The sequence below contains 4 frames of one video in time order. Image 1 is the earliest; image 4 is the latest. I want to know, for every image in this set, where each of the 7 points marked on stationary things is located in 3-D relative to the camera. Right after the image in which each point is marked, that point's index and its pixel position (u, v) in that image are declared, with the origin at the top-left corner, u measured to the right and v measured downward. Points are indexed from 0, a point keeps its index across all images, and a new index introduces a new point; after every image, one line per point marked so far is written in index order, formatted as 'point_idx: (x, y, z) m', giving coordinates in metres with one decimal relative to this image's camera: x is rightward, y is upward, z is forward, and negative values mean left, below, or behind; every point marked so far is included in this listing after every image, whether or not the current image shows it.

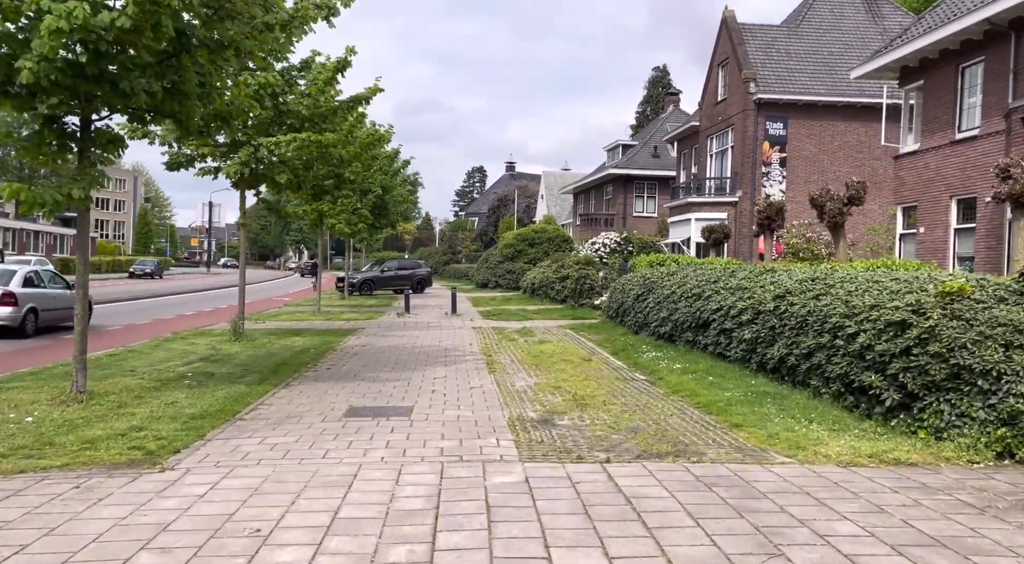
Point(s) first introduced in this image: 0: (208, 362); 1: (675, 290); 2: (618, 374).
0: (-4.5, -1.2, +10.7) m
1: (+2.9, -0.1, +12.6) m
2: (+1.5, -1.3, +10.1) m
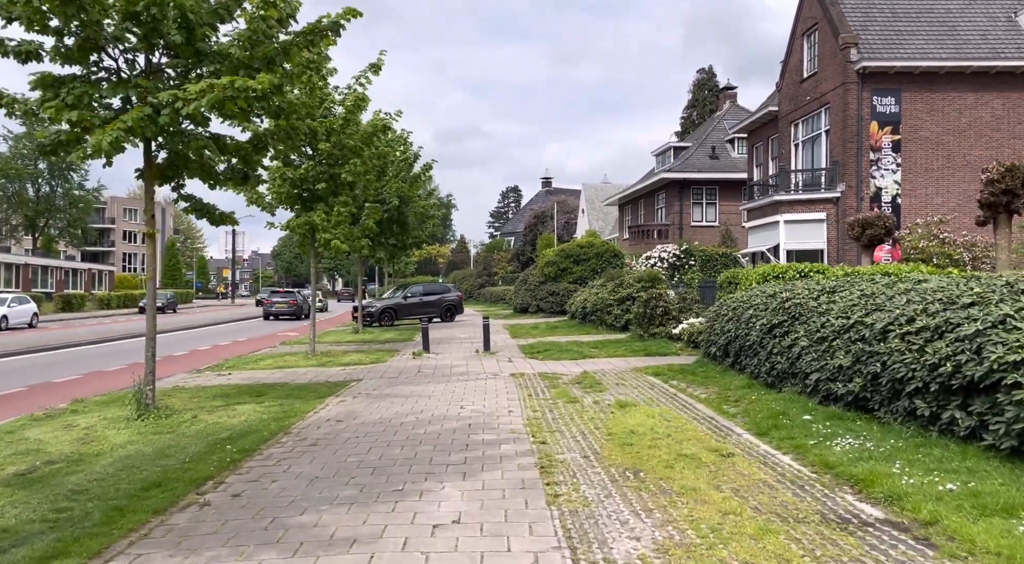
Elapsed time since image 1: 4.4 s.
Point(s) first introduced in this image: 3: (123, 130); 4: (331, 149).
0: (-3.9, -1.6, +5.8) m
1: (+3.5, -0.4, +7.3) m
2: (+2.1, -1.5, +4.8) m
3: (-4.3, +1.7, +7.9) m
4: (-4.0, +3.0, +16.1) m
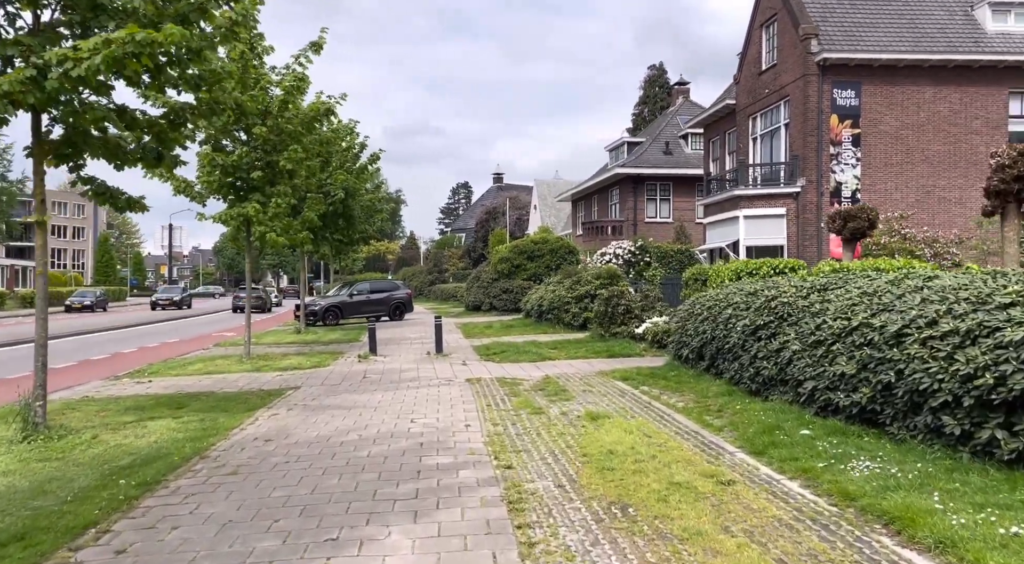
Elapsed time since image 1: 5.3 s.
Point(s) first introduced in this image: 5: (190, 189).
0: (-4.2, -1.6, +4.4) m
1: (+3.2, -0.3, +6.5) m
2: (+1.9, -1.5, +3.9) m
3: (-4.7, +1.7, +6.5) m
4: (-5.0, +3.0, +14.7) m
5: (-7.0, +2.0, +15.6) m
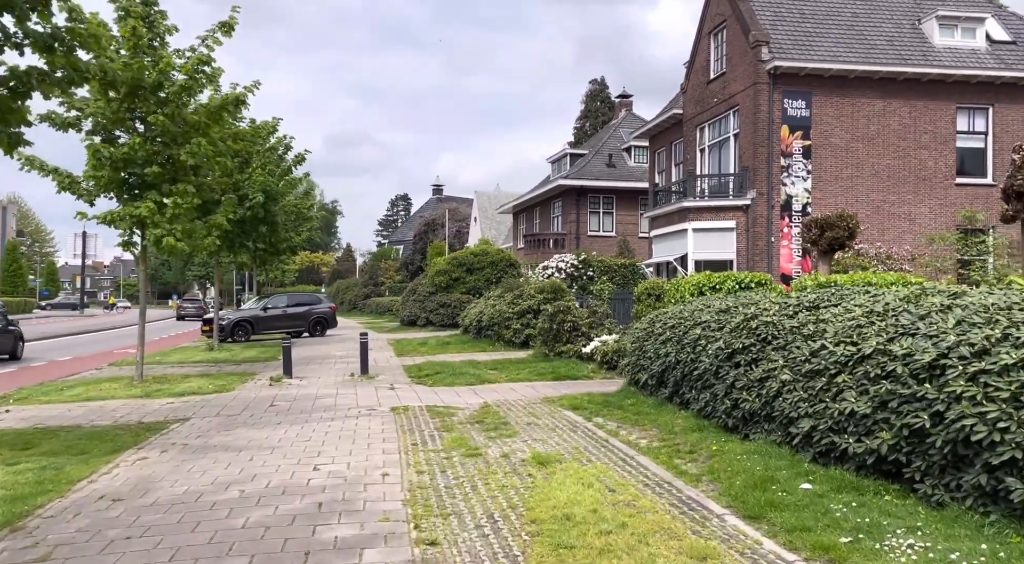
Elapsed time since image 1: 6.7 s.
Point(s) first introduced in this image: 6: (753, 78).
0: (-4.5, -1.6, +2.5) m
1: (+2.7, -0.5, +5.2) m
2: (+1.6, -1.5, +2.5) m
3: (-5.1, +1.7, +4.7) m
4: (-6.1, +2.8, +12.8) m
5: (-8.2, +1.8, +13.5) m
6: (+6.7, +5.6, +19.8) m
